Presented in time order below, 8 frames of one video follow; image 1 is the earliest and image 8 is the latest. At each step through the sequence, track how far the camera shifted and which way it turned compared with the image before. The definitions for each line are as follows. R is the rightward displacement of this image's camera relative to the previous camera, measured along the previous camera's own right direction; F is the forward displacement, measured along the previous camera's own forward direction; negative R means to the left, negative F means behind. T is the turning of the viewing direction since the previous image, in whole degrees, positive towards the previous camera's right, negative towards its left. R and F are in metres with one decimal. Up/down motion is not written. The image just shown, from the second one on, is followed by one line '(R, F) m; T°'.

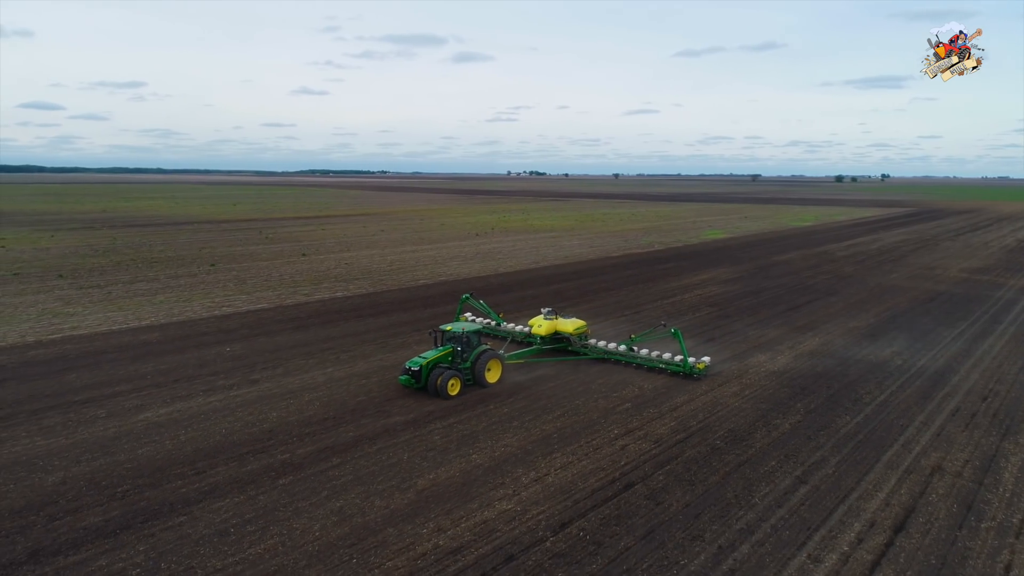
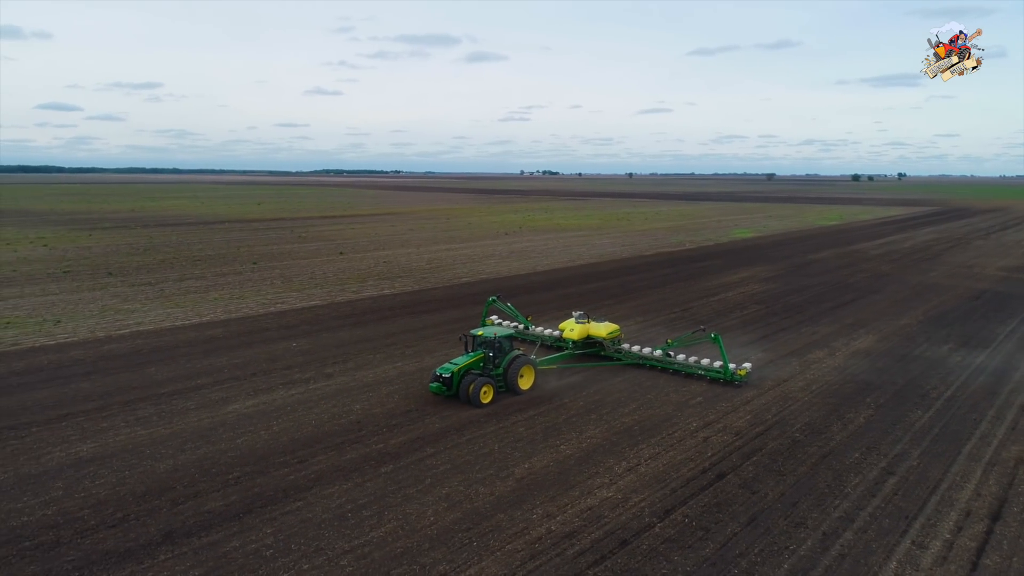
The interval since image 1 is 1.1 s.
(-1.1, -0.3) m; -1°
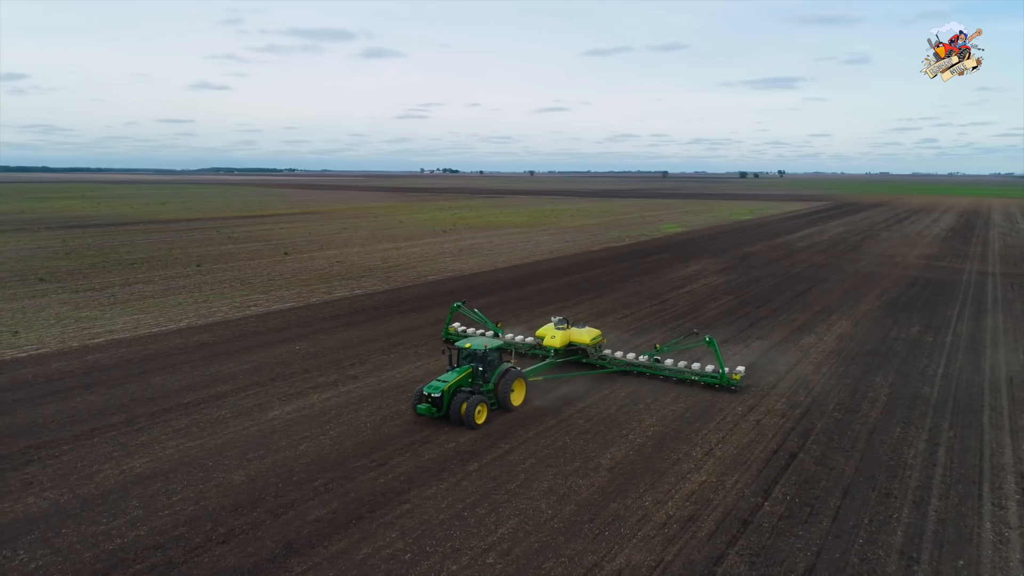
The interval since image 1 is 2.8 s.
(-2.5, +0.1) m; +8°
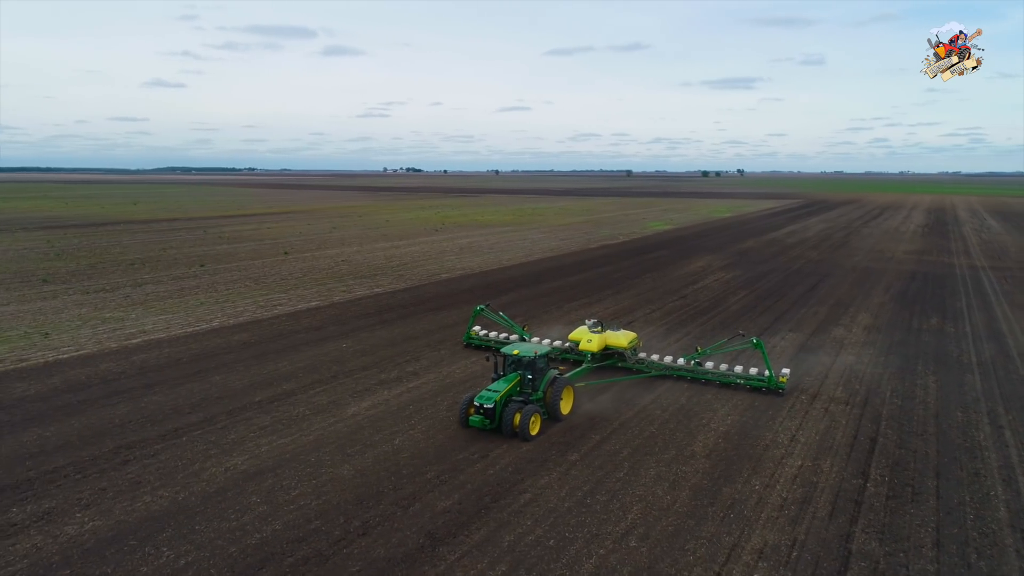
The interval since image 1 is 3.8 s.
(-1.9, -0.2) m; +3°
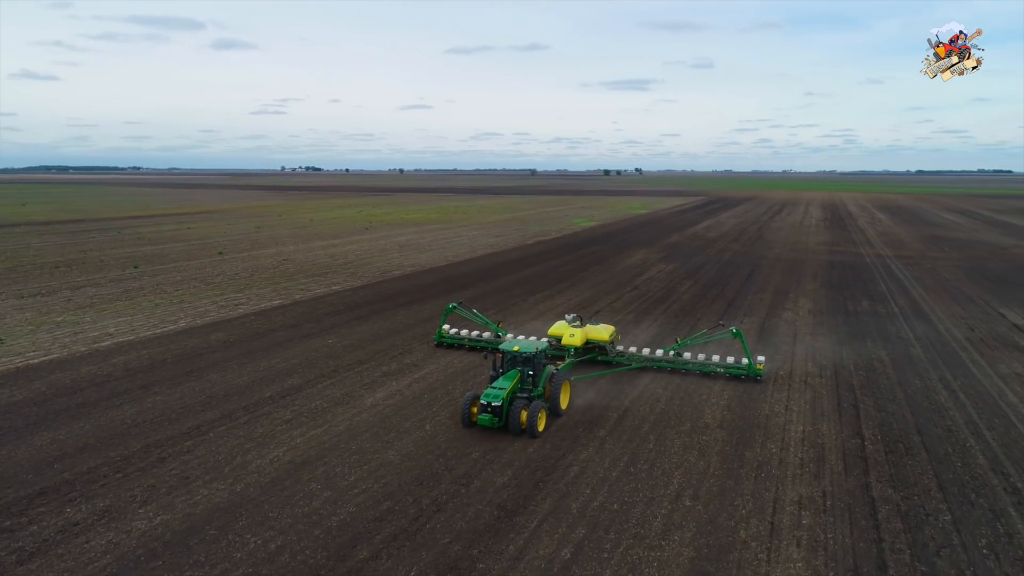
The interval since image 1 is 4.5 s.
(-1.9, -0.4) m; +8°
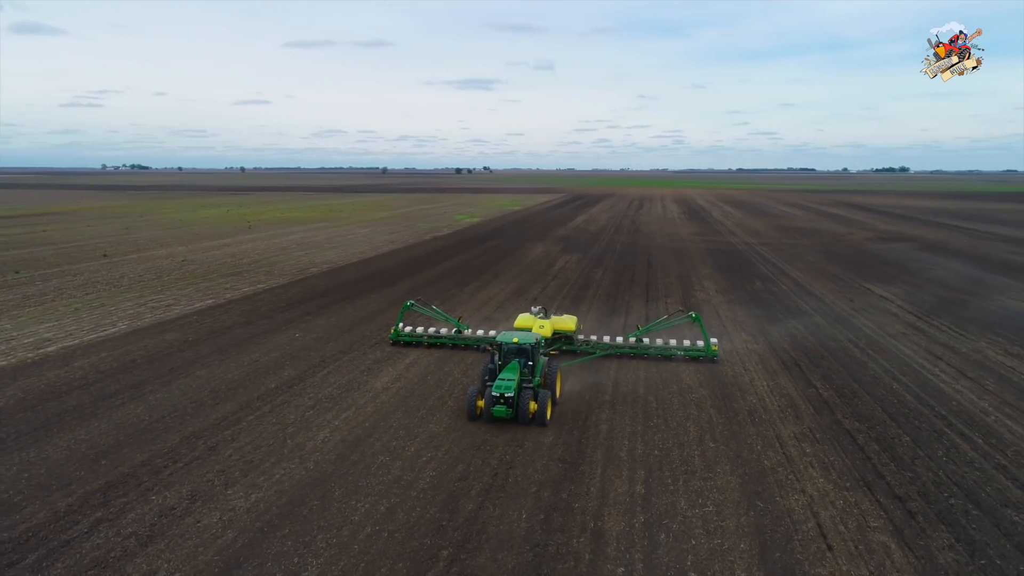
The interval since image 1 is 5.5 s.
(-2.7, -0.8) m; +12°
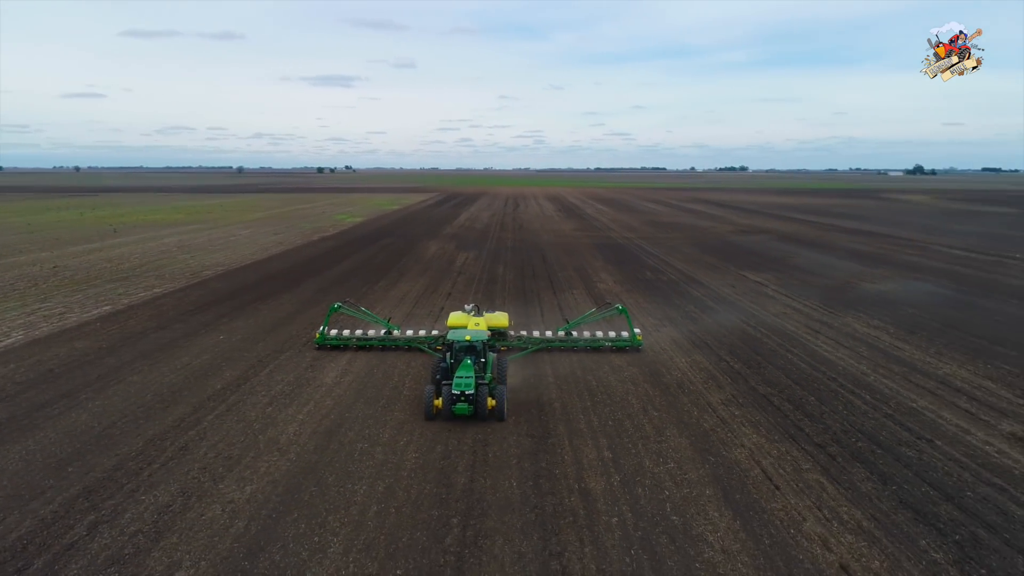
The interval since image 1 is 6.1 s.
(-1.4, -0.6) m; +11°
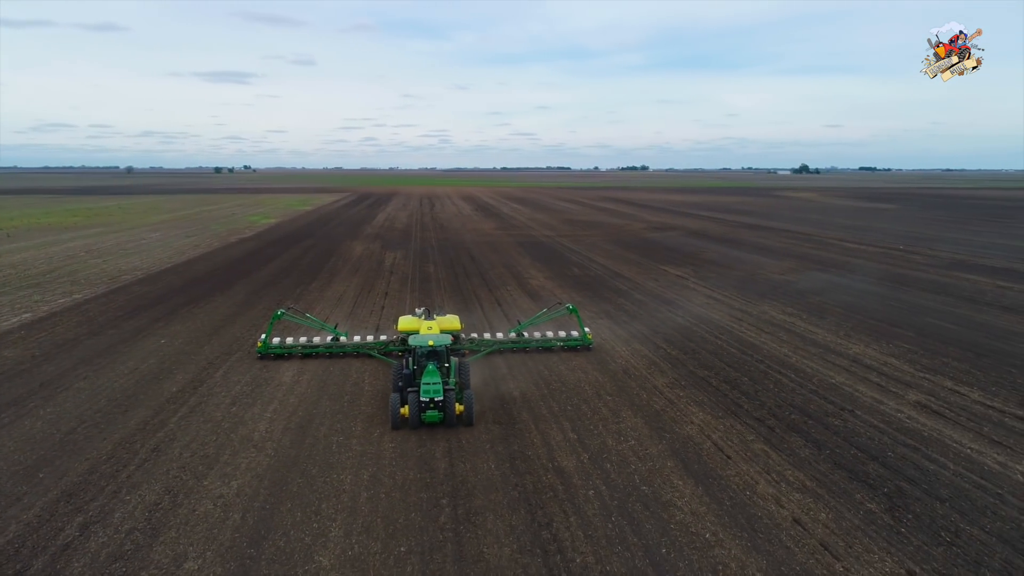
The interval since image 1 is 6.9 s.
(-0.9, -0.5) m; +7°
